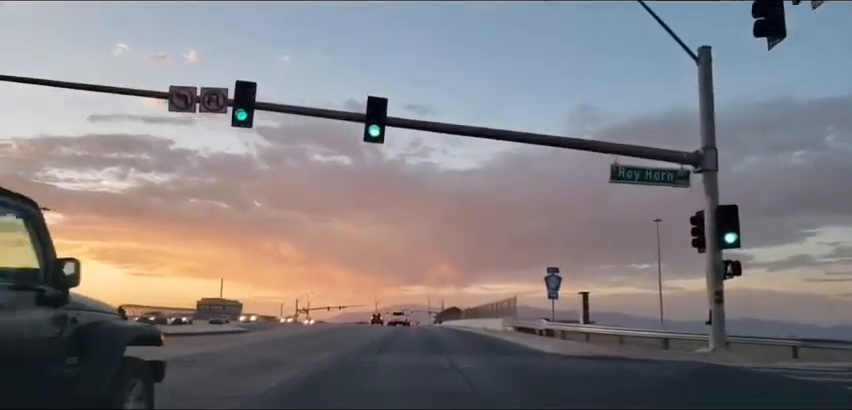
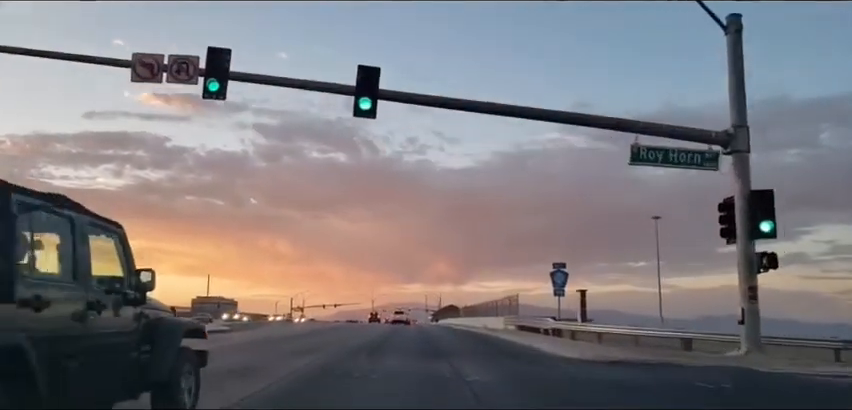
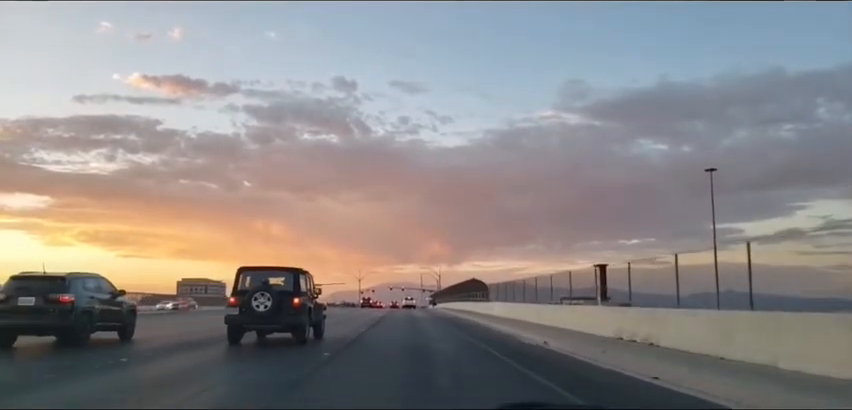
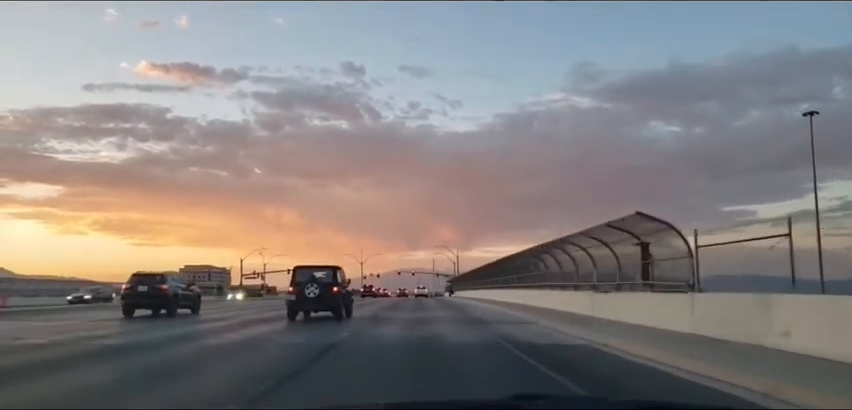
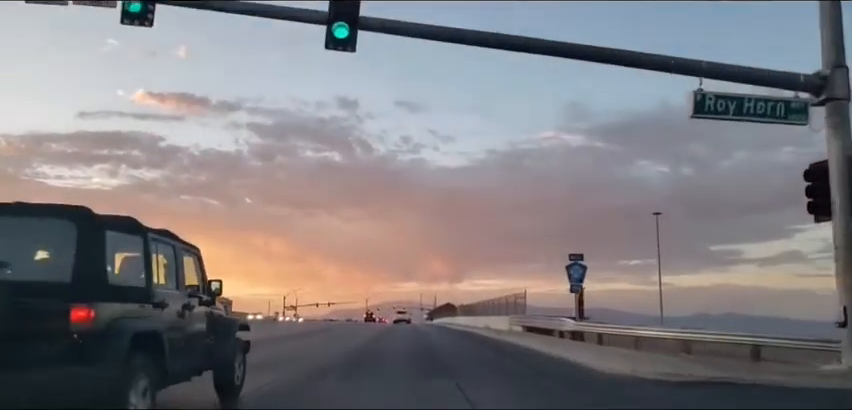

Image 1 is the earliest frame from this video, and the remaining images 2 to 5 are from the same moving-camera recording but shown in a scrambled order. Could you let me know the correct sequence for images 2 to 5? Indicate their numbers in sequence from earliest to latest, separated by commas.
2, 5, 3, 4
